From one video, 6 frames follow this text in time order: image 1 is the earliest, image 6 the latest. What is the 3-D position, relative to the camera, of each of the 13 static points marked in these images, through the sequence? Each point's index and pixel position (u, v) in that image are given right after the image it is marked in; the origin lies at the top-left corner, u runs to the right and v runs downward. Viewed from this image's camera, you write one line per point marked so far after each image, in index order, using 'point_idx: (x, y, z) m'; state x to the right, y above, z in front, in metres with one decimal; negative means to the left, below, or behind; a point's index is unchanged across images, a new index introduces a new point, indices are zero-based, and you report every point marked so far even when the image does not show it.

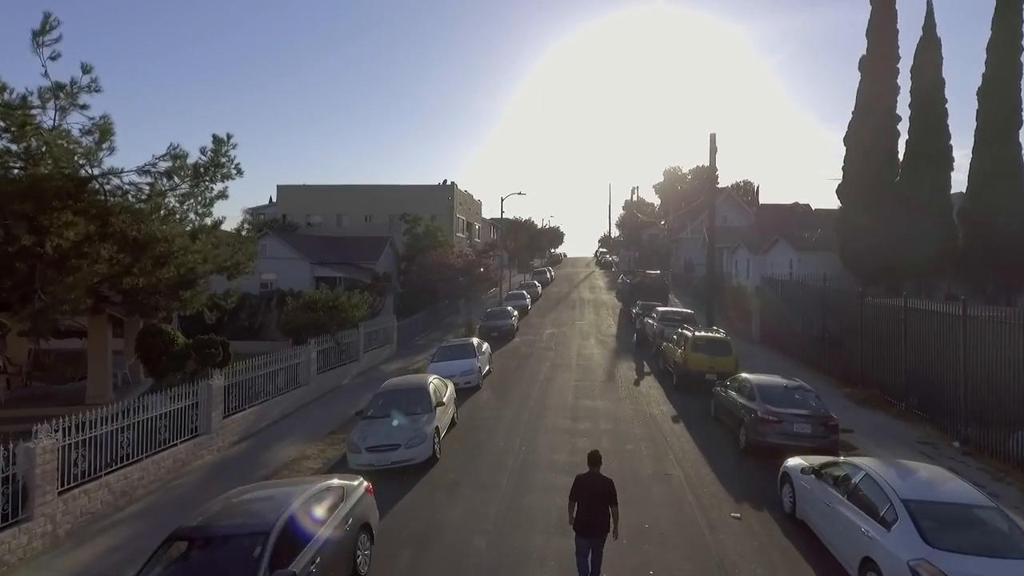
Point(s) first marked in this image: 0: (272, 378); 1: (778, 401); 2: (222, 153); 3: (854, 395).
0: (-6.9, -2.6, +16.9) m
1: (+6.3, -2.7, +13.9) m
2: (-7.3, +3.4, +14.7) m
3: (+11.3, -3.6, +19.3) m
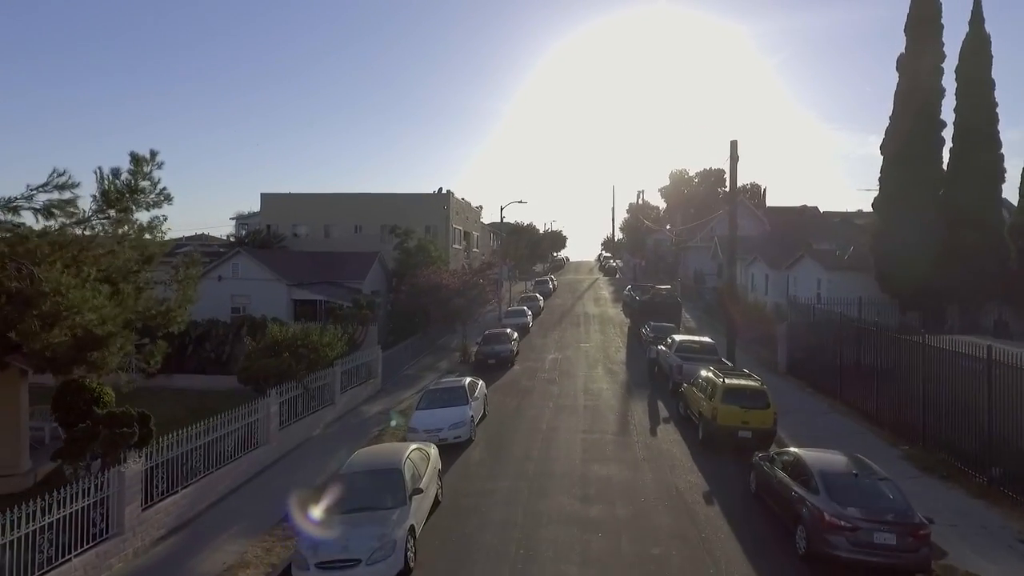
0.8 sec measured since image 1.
0: (-7.0, -3.7, +13.9) m
1: (+6.2, -3.8, +10.9) m
2: (-7.4, +2.3, +11.8) m
3: (+11.2, -4.7, +16.3) m
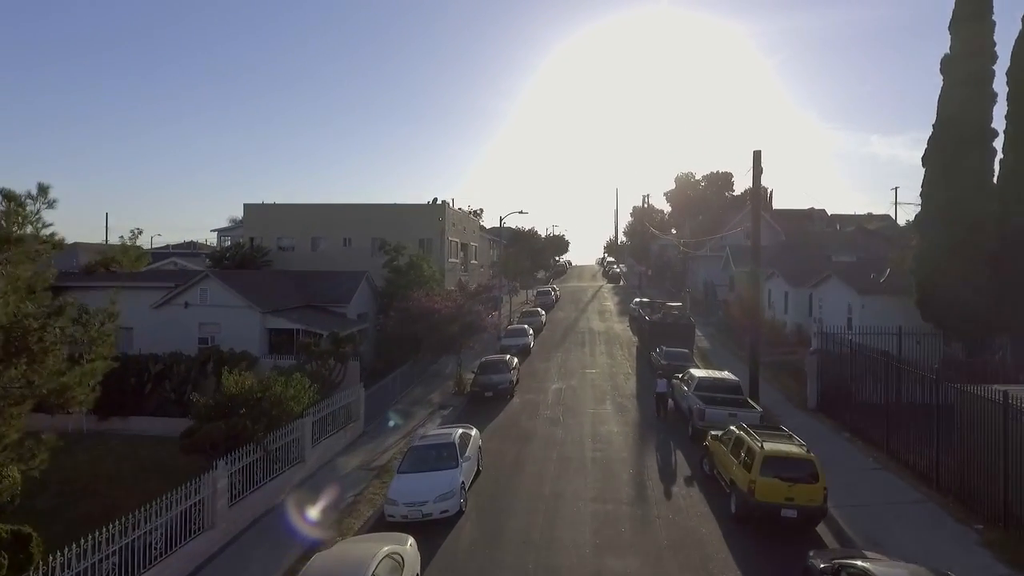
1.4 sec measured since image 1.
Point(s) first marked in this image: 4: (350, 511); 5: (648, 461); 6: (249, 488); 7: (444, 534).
0: (-7.1, -4.9, +11.1) m
1: (+6.1, -5.0, +8.1) m
2: (-7.5, +1.1, +9.0) m
3: (+11.2, -5.9, +13.5) m
4: (-4.3, -6.0, +15.6) m
5: (+4.5, -5.6, +19.2) m
6: (-6.7, -5.0, +14.8) m
7: (-1.7, -6.1, +14.5) m
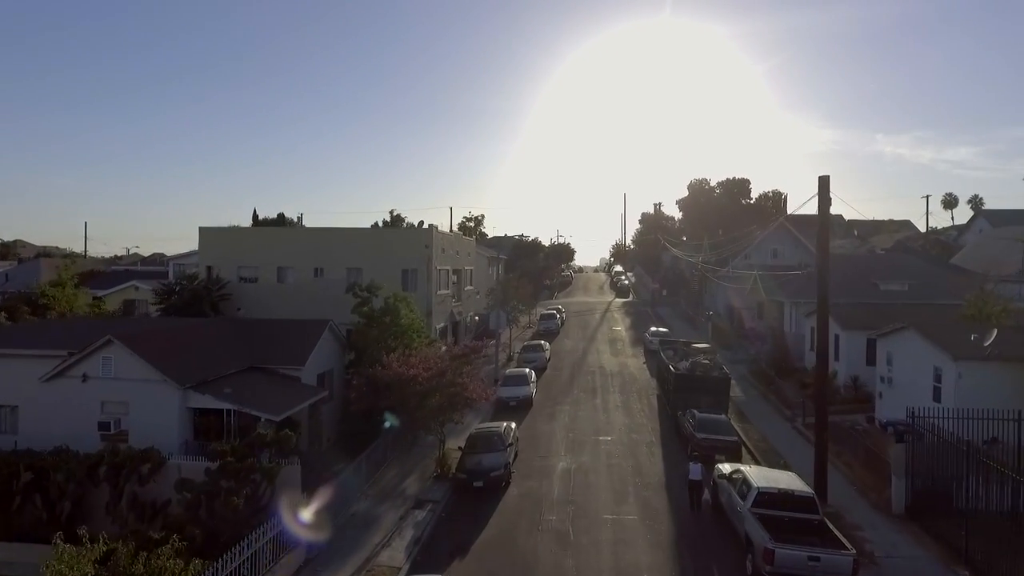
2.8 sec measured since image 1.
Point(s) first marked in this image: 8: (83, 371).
0: (-7.4, -7.2, +5.4) m
1: (+5.8, -7.2, +2.3) m
2: (-7.8, -1.1, +3.3) m
3: (+10.9, -8.1, +7.6) m
4: (-4.6, -8.2, +9.9) m
5: (+4.3, -7.9, +13.4) m
6: (-6.9, -7.3, +9.1) m
7: (-1.9, -8.3, +8.8) m
8: (-14.1, -2.7, +19.2) m
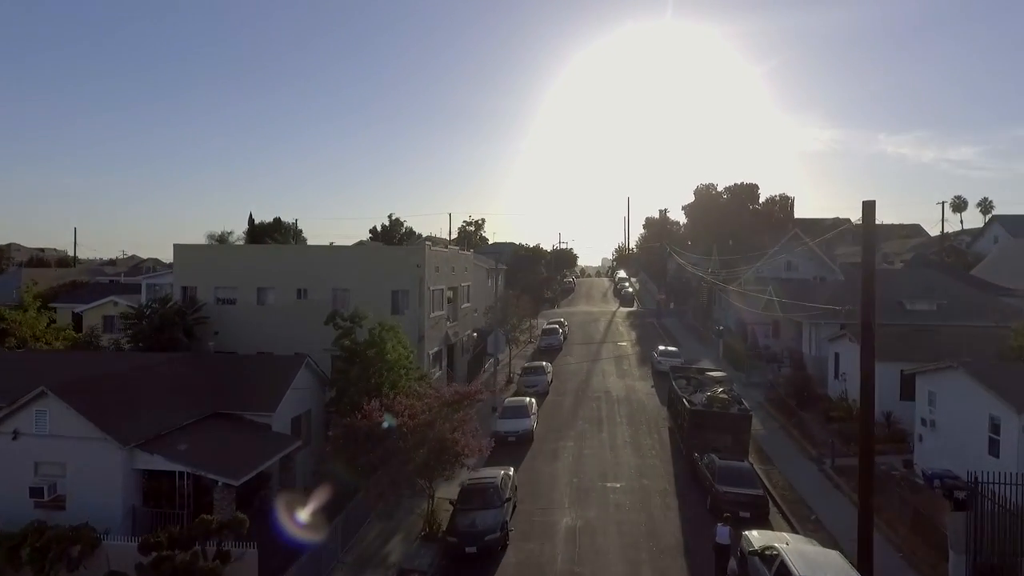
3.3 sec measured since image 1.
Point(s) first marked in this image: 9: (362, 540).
0: (-7.5, -8.4, +2.8) m
1: (+5.7, -8.5, -0.4) m
2: (-7.9, -2.4, +0.7) m
3: (+10.8, -9.4, +5.0) m
4: (-4.7, -9.4, +7.3) m
5: (+4.1, -9.1, +10.8) m
6: (-7.0, -8.5, +6.5) m
7: (-2.1, -9.6, +6.2) m
8: (-14.2, -4.0, +16.6) m
9: (-5.0, -8.3, +19.4) m
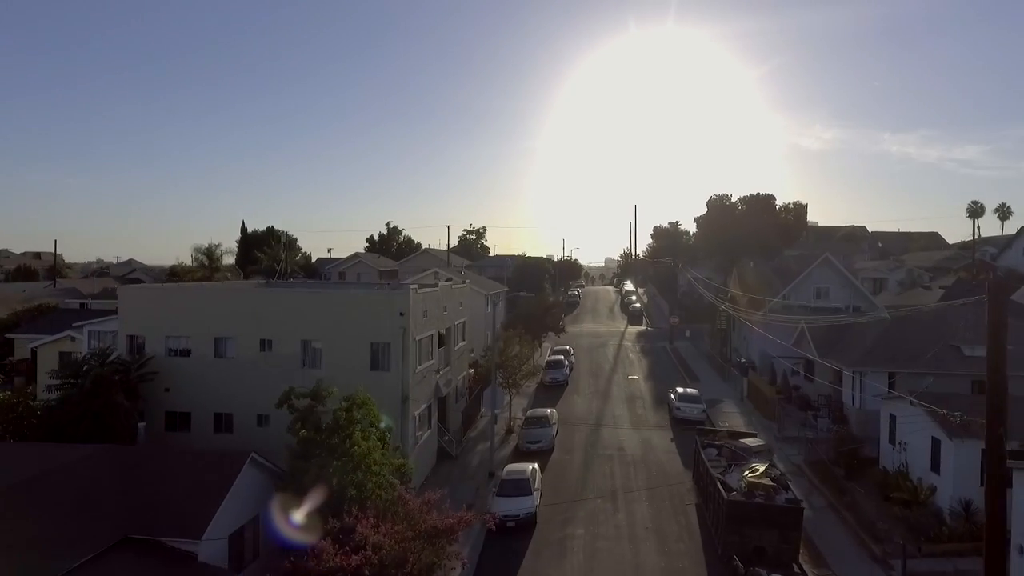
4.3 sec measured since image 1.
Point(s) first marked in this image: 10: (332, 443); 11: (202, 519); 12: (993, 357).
0: (-7.7, -10.8, -1.7) m
1: (+5.5, -10.9, -5.0) m
2: (-8.1, -4.7, -3.9) m
3: (+10.6, -11.8, +0.3) m
4: (-4.8, -11.8, +2.7) m
5: (+4.0, -11.5, +6.2) m
6: (-7.2, -10.9, +1.9) m
7: (-2.2, -12.0, +1.6) m
8: (-14.3, -6.3, +12.1) m
9: (-5.1, -10.7, +14.8) m
10: (-5.6, -4.8, +18.3) m
11: (-8.4, -6.3, +15.8) m
12: (+10.4, -1.0, +12.8) m
